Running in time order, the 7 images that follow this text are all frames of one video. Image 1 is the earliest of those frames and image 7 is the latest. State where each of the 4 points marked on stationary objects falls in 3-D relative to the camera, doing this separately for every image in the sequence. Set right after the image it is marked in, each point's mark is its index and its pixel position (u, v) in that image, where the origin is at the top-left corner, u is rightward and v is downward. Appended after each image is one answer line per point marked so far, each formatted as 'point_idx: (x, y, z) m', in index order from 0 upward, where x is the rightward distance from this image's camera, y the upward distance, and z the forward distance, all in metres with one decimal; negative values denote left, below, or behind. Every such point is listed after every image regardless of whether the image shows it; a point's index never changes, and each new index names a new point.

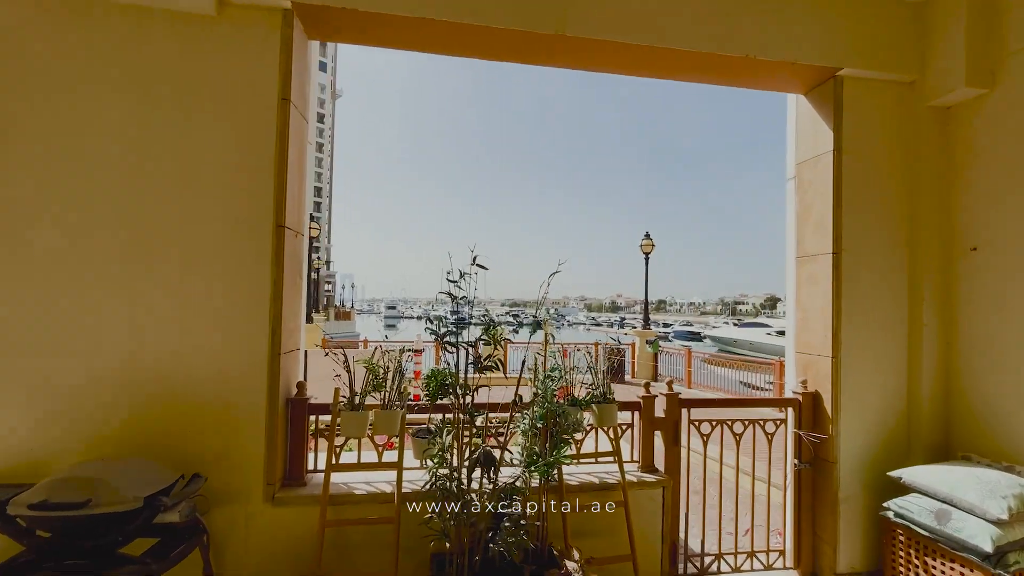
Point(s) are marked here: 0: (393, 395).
0: (-0.7, -0.6, +2.6) m
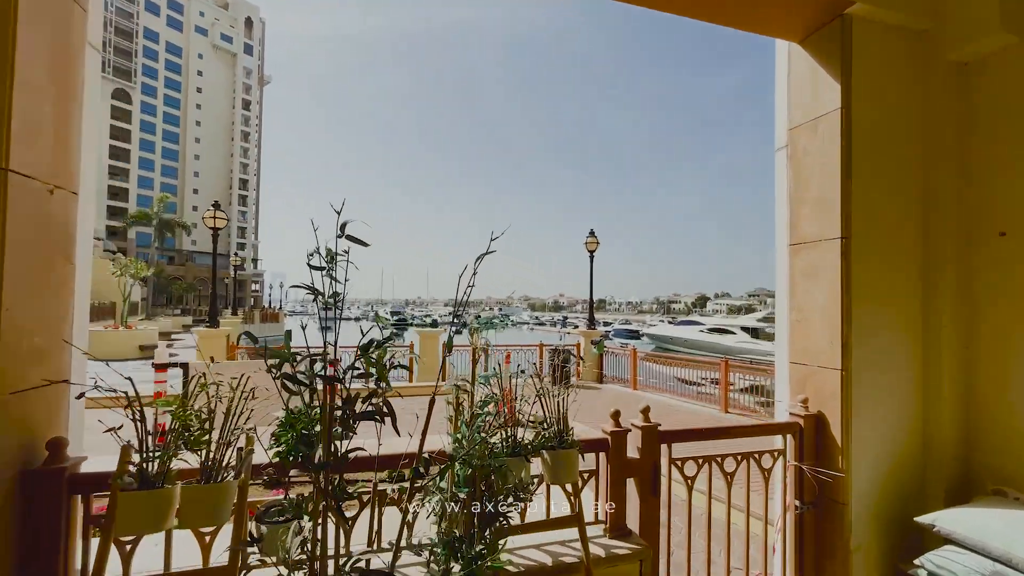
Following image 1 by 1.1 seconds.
0: (-1.0, -0.6, +1.6) m
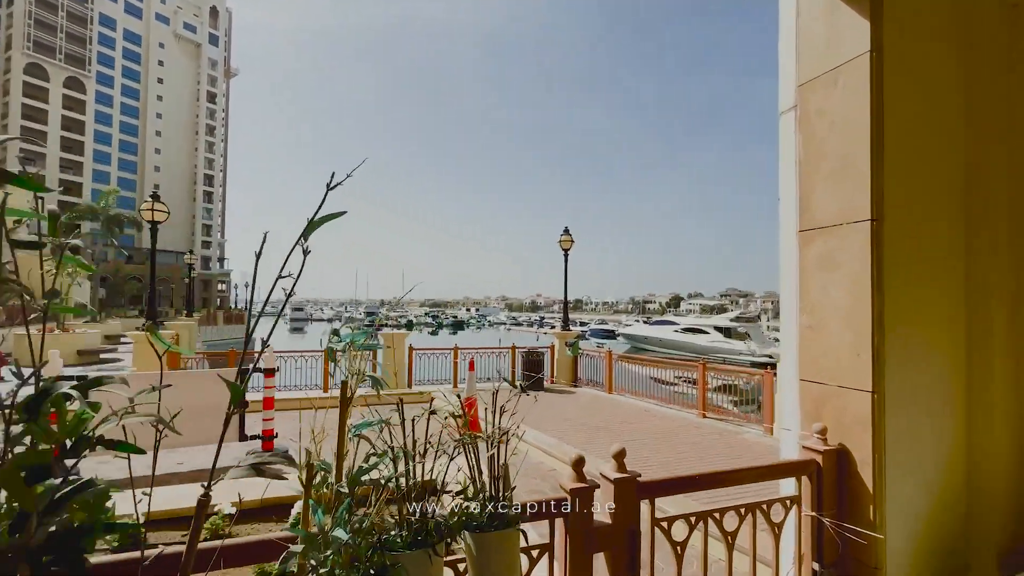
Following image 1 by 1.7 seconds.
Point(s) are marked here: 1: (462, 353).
0: (-1.3, -0.6, +0.9) m
1: (-1.5, -1.9, +13.0) m
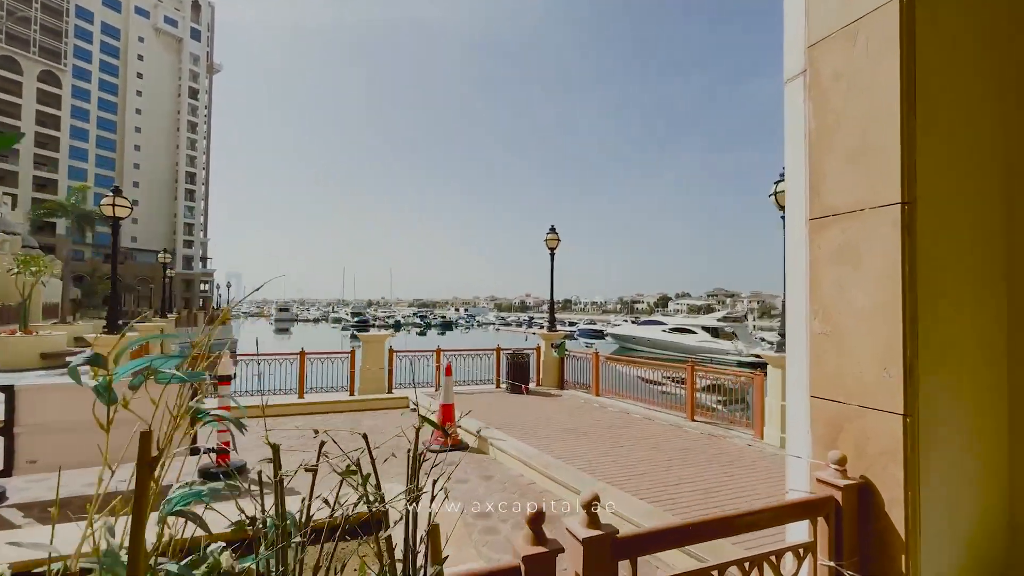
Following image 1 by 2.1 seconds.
0: (-1.4, -0.6, +0.5) m
1: (-1.9, -1.9, +12.6) m
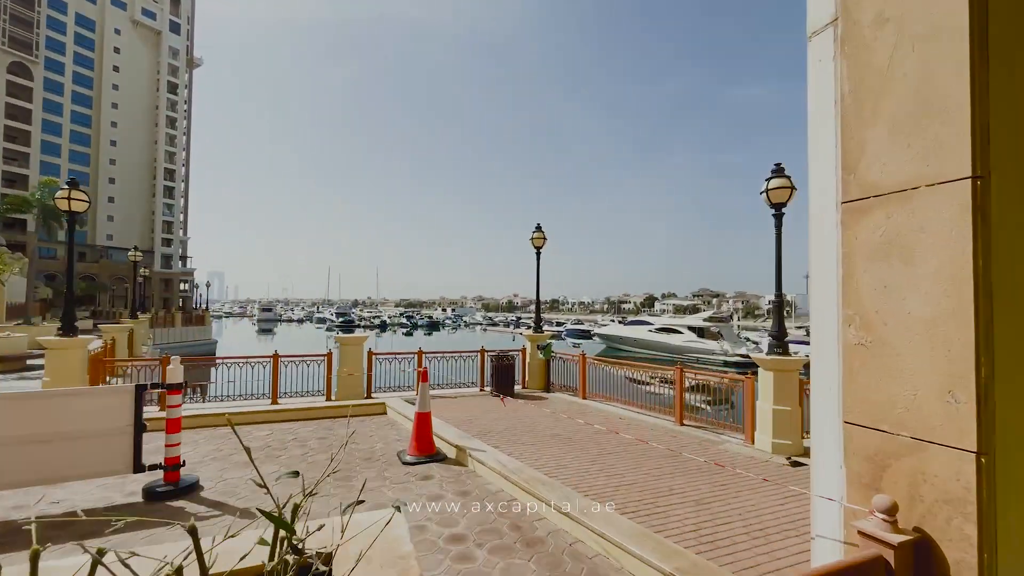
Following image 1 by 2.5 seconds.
0: (-1.5, -0.6, +0.1) m
1: (-2.3, -1.9, +12.1) m
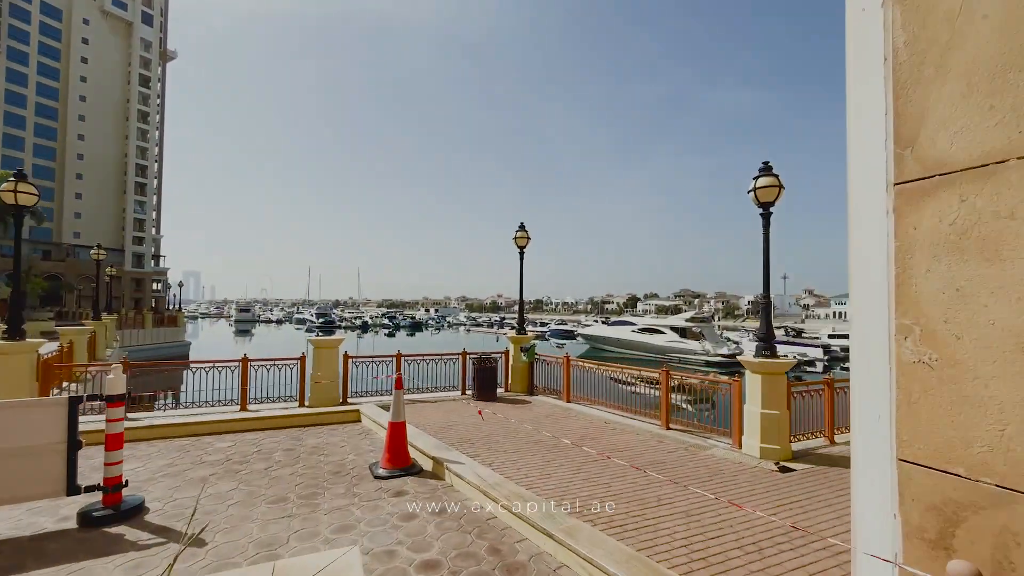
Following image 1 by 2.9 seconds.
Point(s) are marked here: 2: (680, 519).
0: (-1.5, -0.6, -0.3) m
1: (-2.8, -1.9, +11.7) m
2: (+1.9, -2.7, +5.0) m
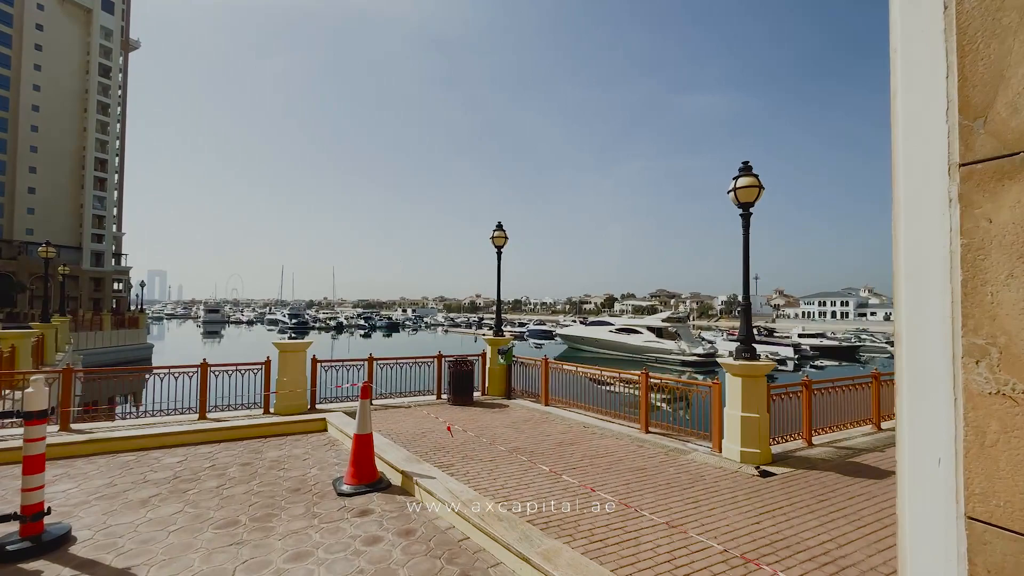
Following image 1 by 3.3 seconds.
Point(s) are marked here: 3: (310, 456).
0: (-1.5, -0.6, -0.7) m
1: (-3.4, -2.0, +11.3) m
2: (+1.7, -2.7, +4.8) m
3: (-2.7, -2.2, +5.8) m
